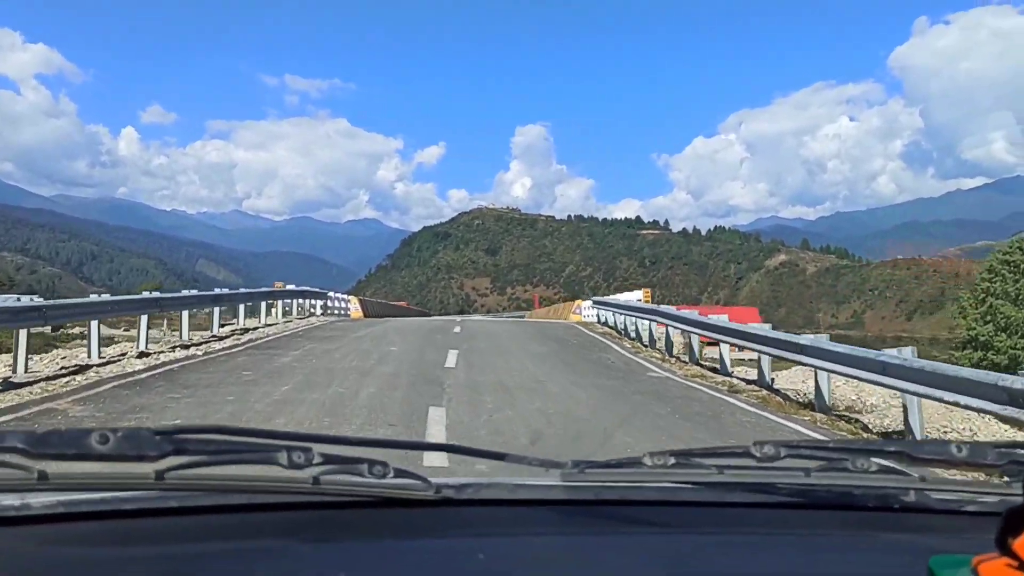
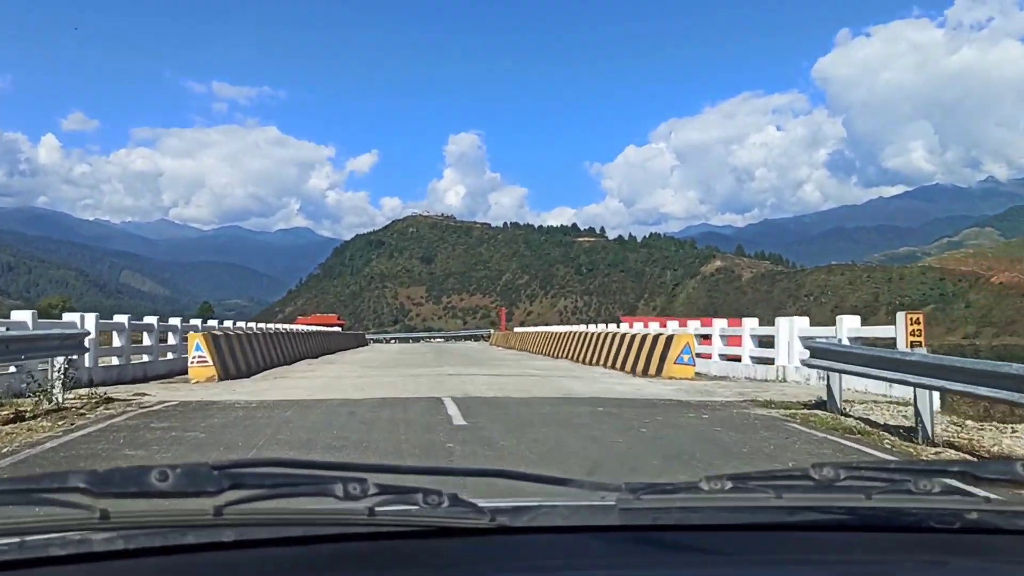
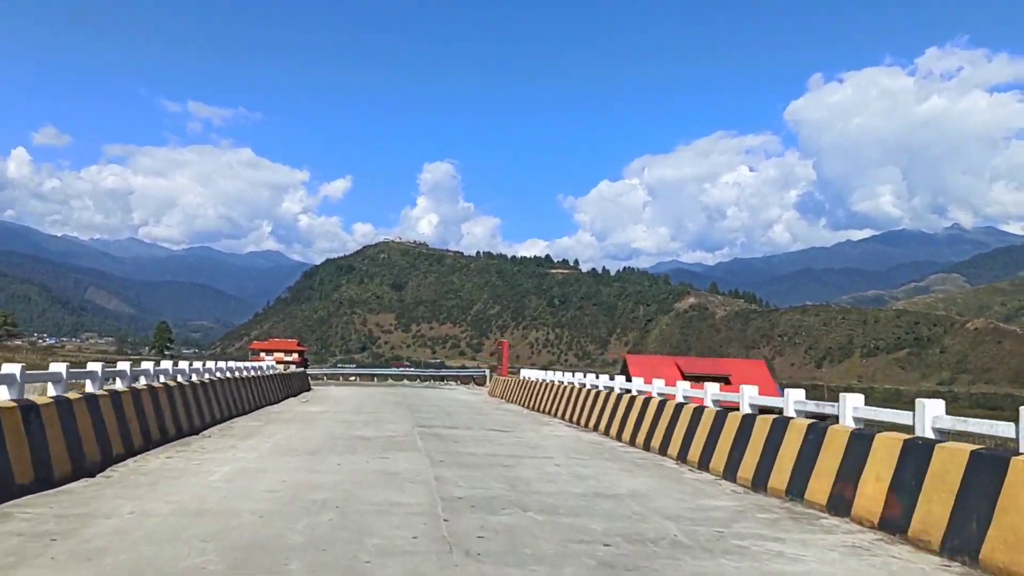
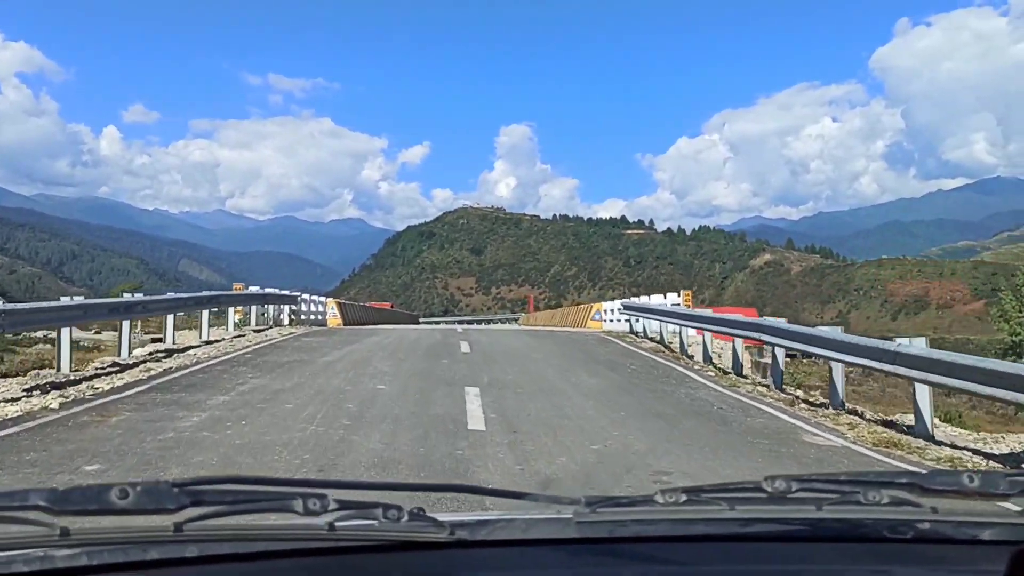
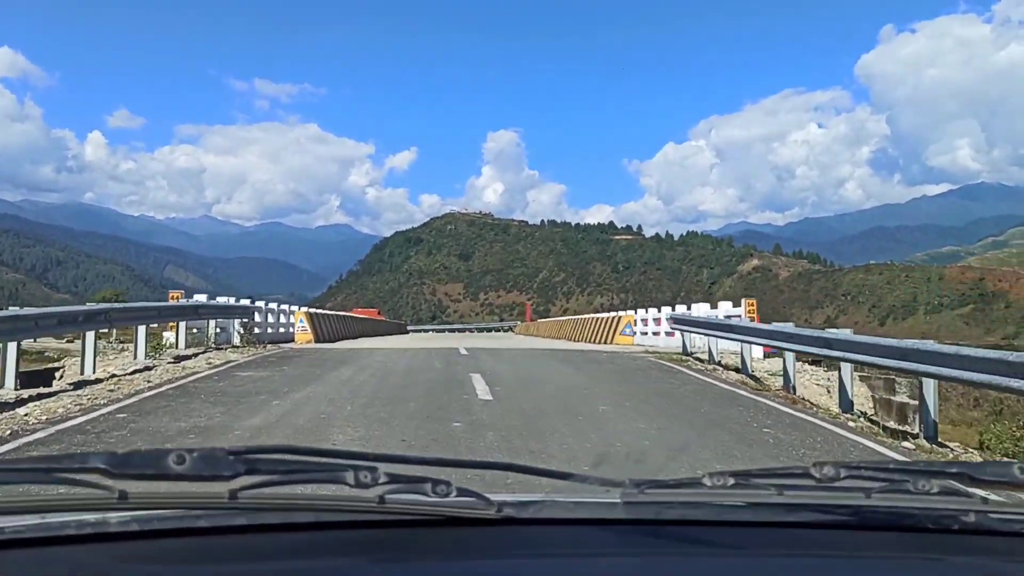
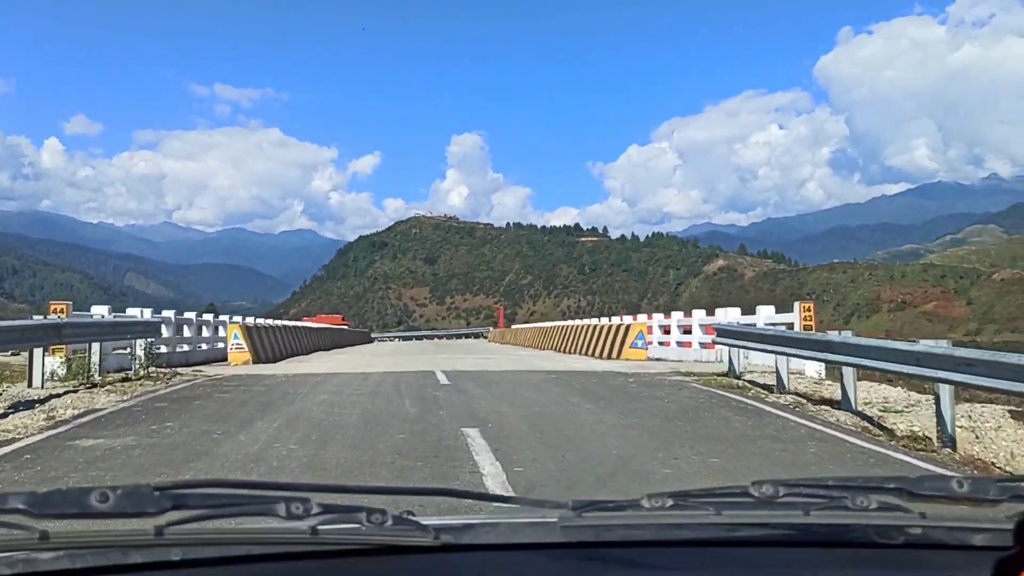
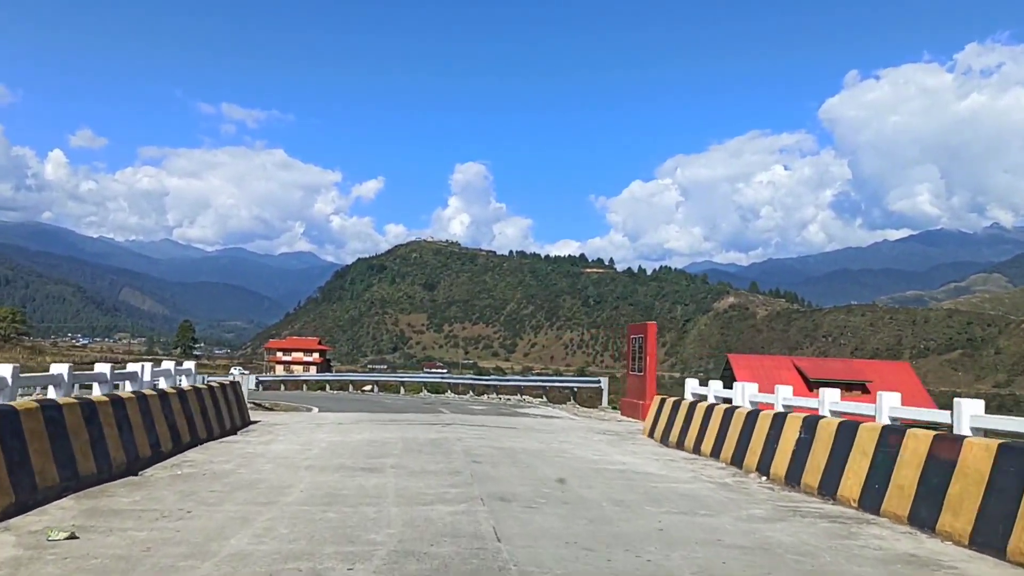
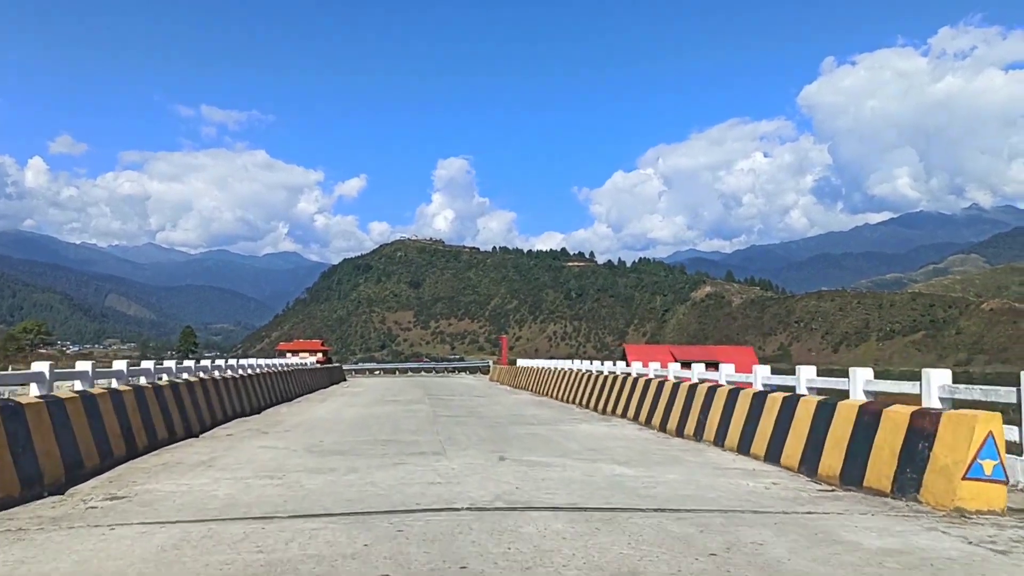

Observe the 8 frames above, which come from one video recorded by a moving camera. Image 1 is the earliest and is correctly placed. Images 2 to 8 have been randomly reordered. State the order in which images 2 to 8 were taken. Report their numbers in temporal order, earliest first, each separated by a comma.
4, 5, 6, 2, 8, 3, 7
